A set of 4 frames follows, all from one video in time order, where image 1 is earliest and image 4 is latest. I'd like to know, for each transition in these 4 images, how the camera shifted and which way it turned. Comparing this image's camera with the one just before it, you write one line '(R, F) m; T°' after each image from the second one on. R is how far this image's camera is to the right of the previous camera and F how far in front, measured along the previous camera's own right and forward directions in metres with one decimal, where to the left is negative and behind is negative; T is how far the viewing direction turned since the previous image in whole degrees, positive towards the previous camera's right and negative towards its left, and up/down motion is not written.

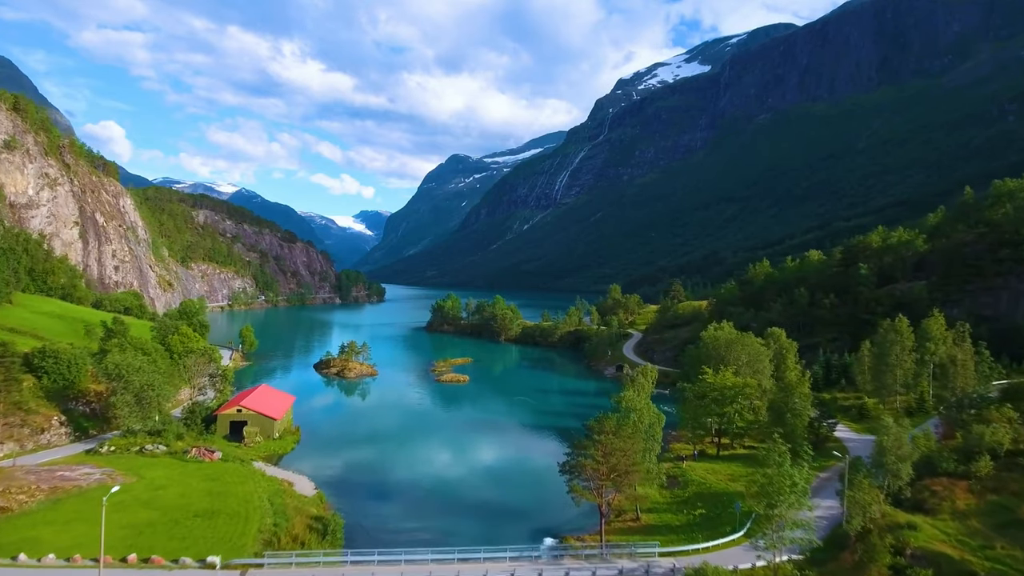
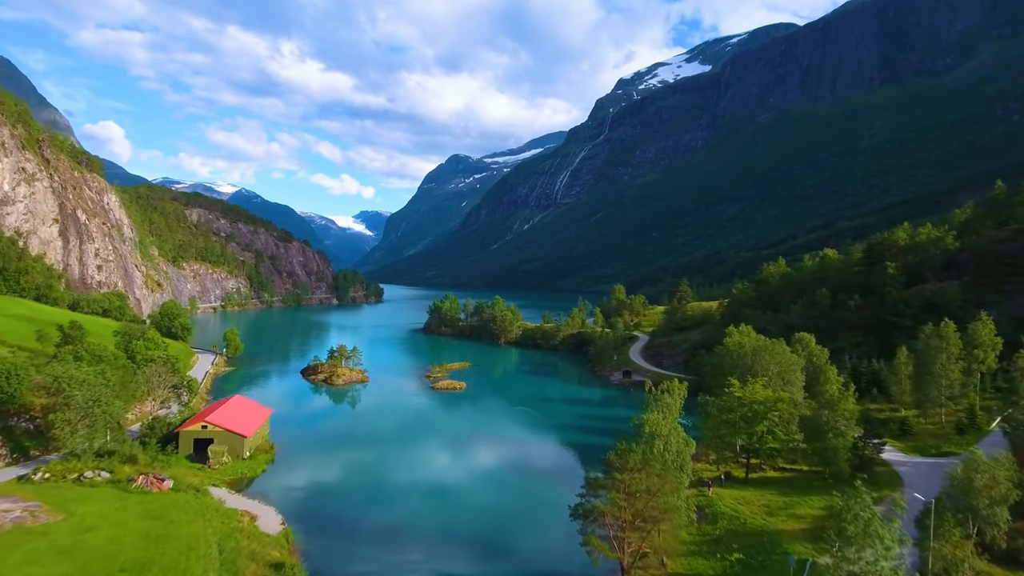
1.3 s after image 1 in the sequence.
(0.0, +6.1) m; 0°
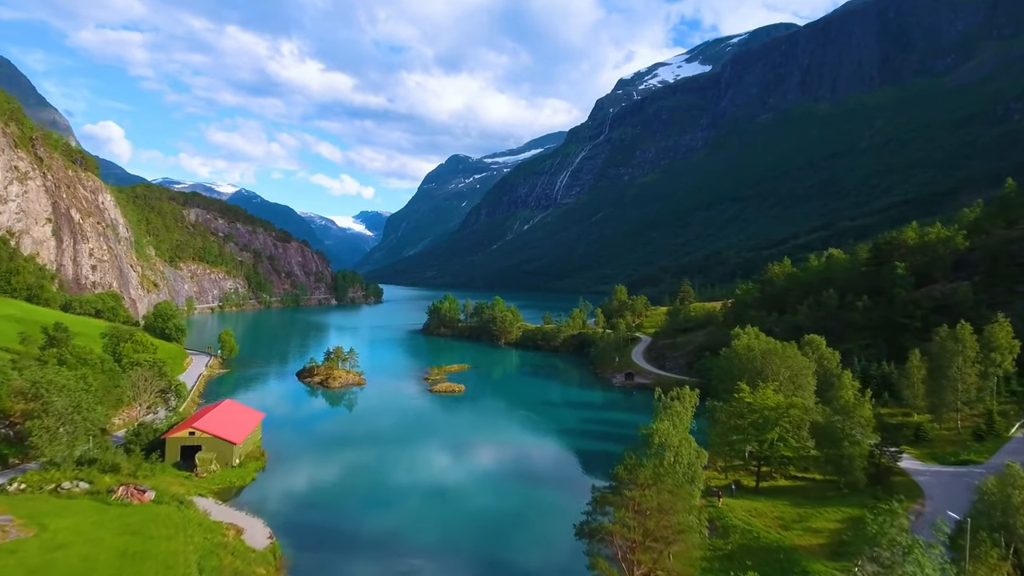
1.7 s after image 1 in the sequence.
(0.0, +1.9) m; 0°
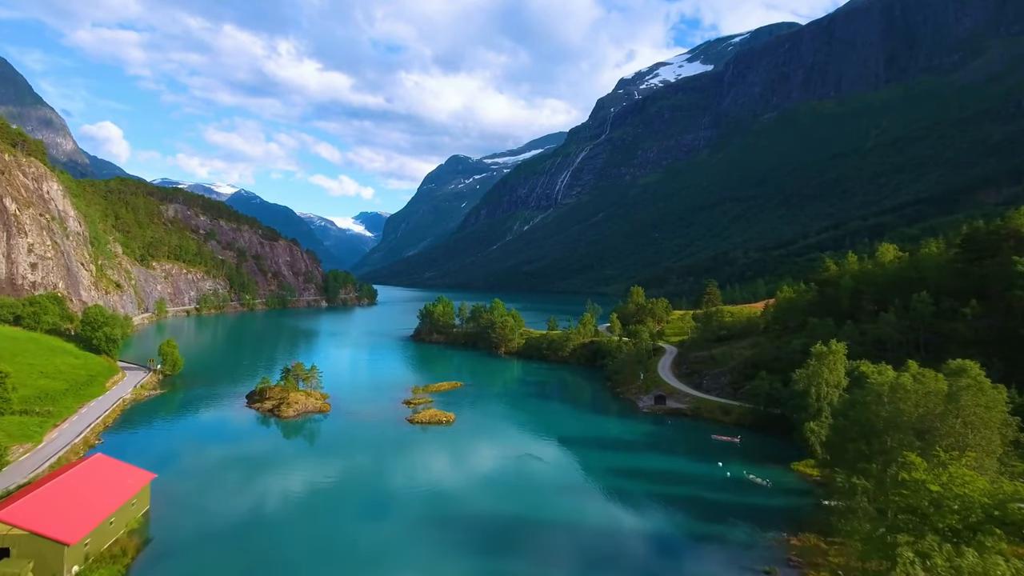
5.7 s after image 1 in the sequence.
(-0.4, +17.7) m; 0°
